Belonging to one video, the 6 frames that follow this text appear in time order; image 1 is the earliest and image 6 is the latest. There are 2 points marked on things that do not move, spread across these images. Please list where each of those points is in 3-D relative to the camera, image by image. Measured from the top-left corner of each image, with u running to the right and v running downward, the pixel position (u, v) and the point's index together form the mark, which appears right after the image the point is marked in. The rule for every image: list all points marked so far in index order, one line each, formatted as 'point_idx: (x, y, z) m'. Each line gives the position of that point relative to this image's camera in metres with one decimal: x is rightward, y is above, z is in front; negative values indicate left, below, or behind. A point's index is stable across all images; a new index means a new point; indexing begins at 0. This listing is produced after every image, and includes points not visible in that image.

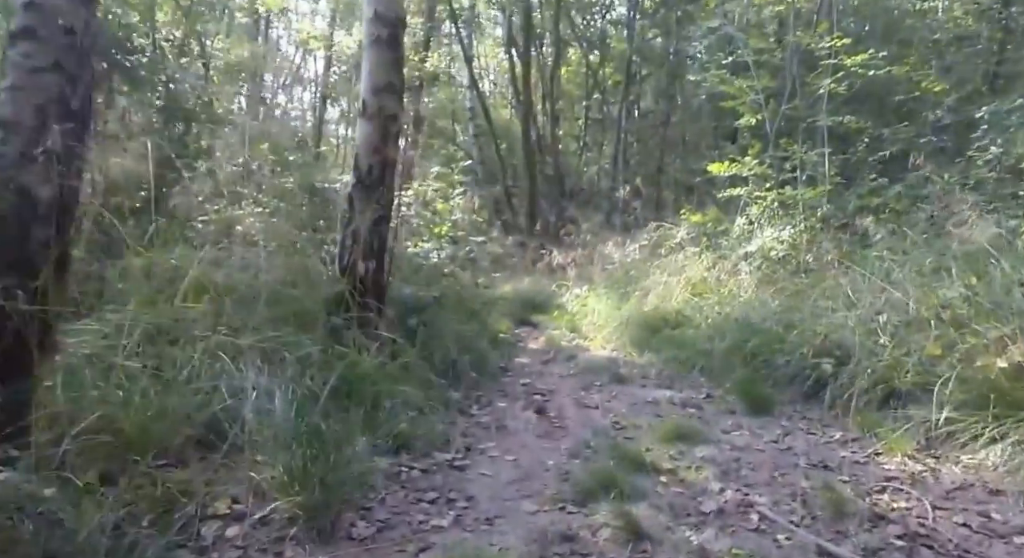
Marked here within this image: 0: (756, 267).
0: (+2.2, 0.0, +6.6) m
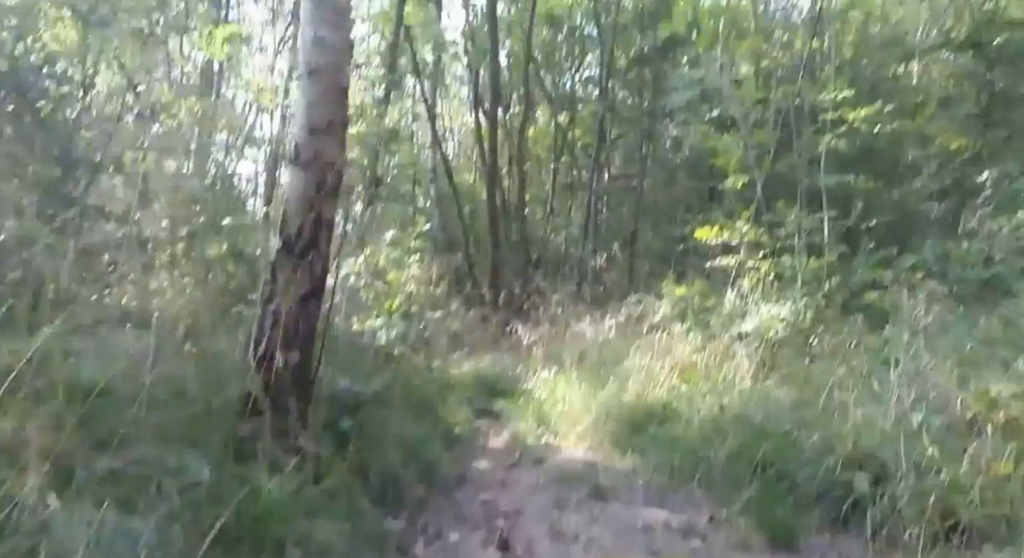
0: (+1.9, -0.6, +5.8) m
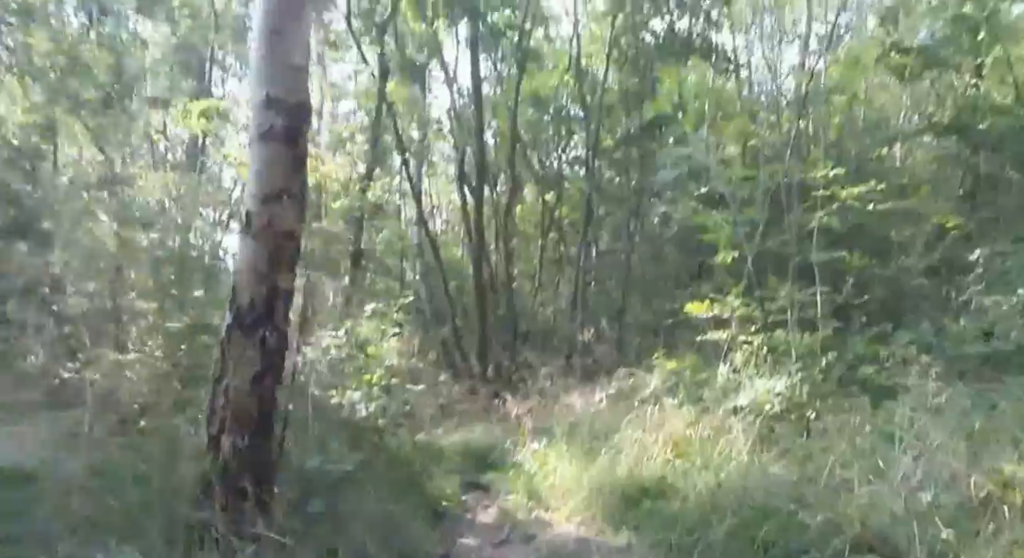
0: (+1.8, -1.2, +5.7) m
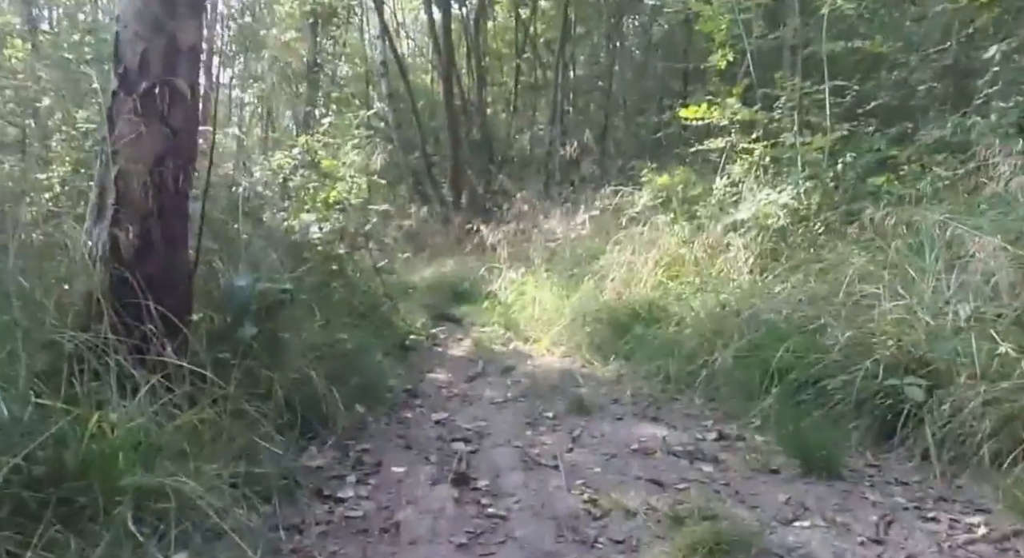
0: (+1.6, +0.2, +5.1) m
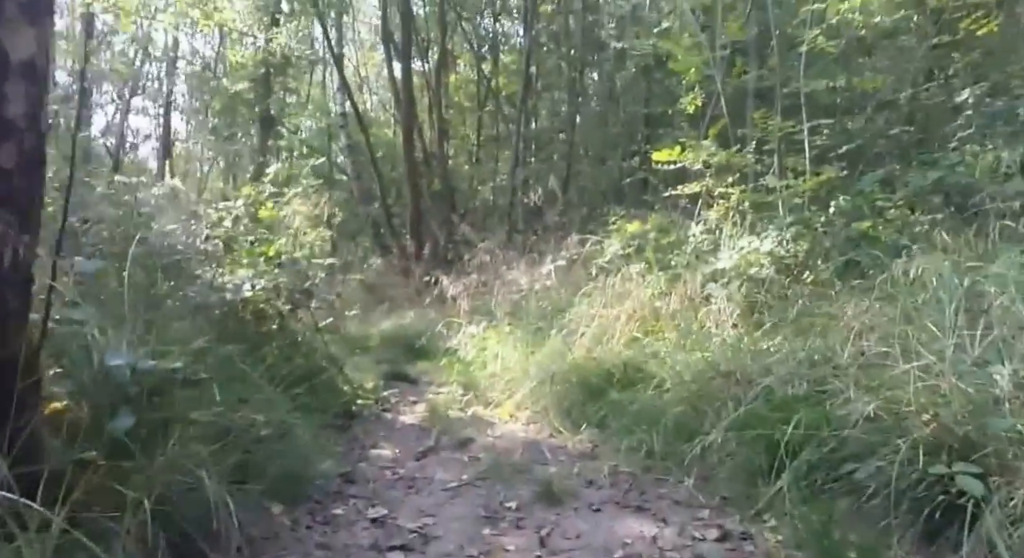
0: (+1.4, -0.1, +4.6) m
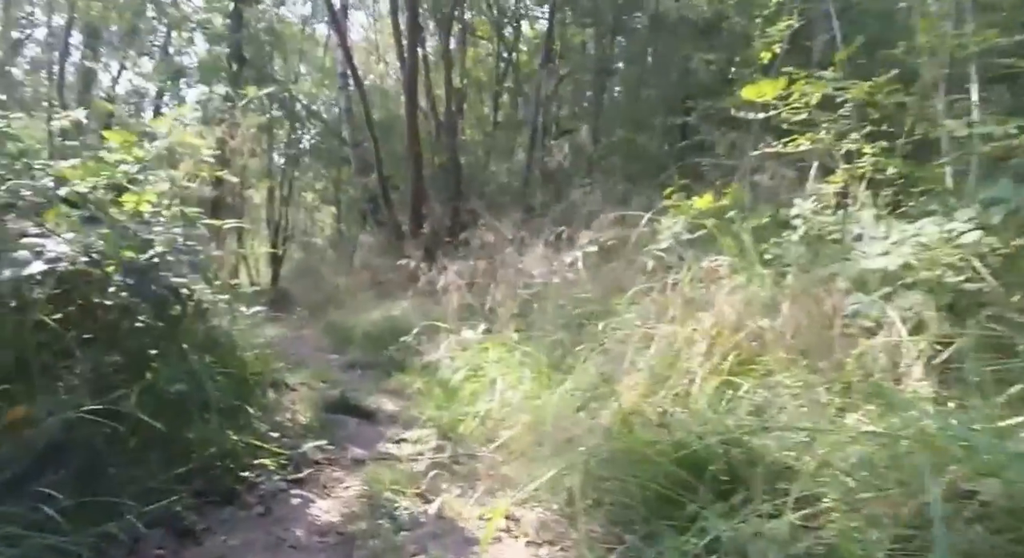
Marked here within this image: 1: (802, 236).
0: (+1.4, -0.2, +2.5) m
1: (+1.4, +0.2, +3.5) m
